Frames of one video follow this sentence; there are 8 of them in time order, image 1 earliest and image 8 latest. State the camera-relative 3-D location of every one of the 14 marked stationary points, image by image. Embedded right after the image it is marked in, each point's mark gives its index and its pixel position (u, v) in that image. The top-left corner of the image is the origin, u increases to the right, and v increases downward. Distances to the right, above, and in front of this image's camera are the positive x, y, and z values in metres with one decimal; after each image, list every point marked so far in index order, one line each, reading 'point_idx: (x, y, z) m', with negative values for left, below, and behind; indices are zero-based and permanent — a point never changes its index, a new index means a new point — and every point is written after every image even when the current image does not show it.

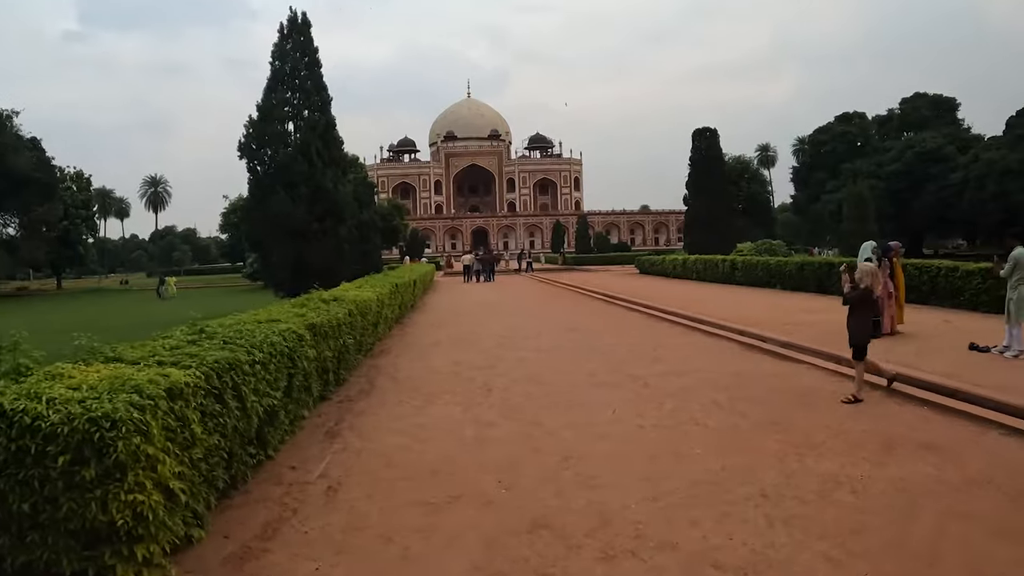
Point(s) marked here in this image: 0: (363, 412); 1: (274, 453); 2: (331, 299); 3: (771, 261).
0: (-1.4, -1.2, +6.9) m
1: (-1.8, -1.2, +5.4) m
2: (-2.2, -0.1, +8.5) m
3: (+7.0, +0.7, +19.8) m
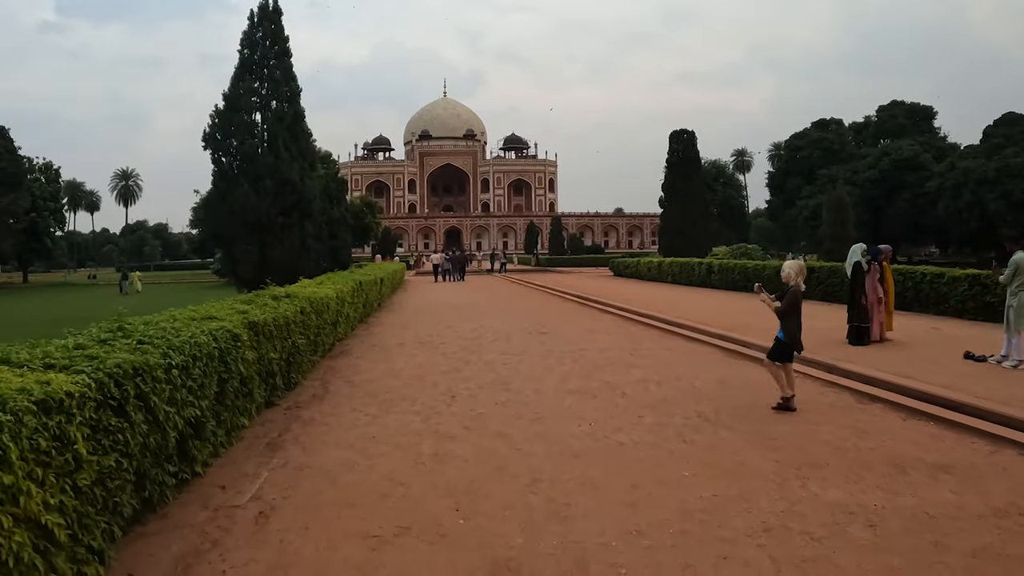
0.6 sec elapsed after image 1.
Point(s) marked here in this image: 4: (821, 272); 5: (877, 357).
0: (-1.7, -1.1, +6.2) m
1: (-2.0, -1.2, +4.7) m
2: (-2.5, -0.1, +7.8) m
3: (+6.3, +0.6, +19.4) m
4: (+6.7, +0.4, +15.9) m
5: (+4.0, -0.7, +8.1) m
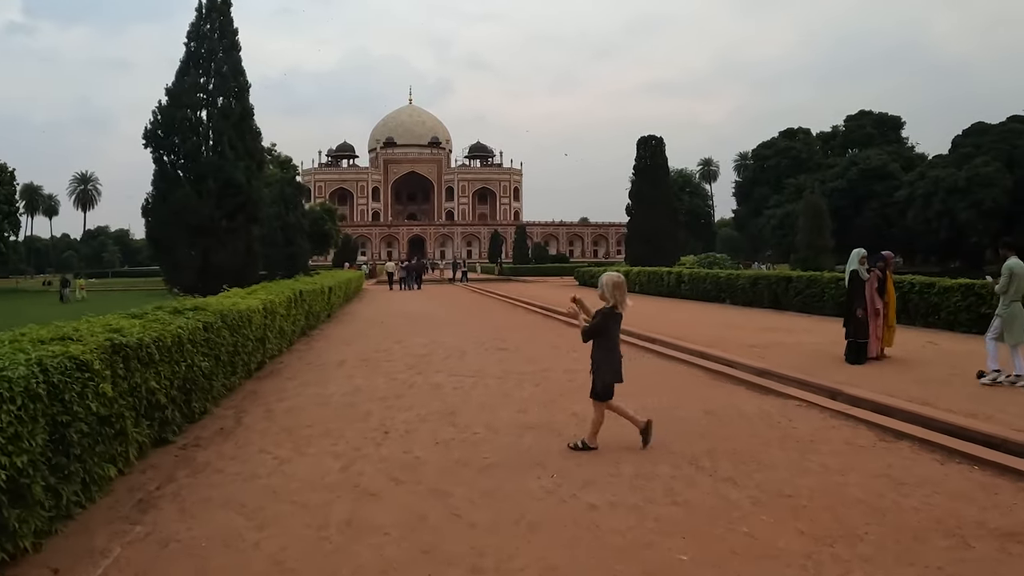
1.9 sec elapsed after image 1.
0: (-2.0, -1.2, +5.0) m
1: (-2.3, -1.2, +3.4) m
2: (-2.9, -0.2, +6.5) m
3: (+5.3, +0.4, +18.6) m
4: (+5.9, +0.2, +15.1) m
5: (+3.6, -0.9, +7.1) m
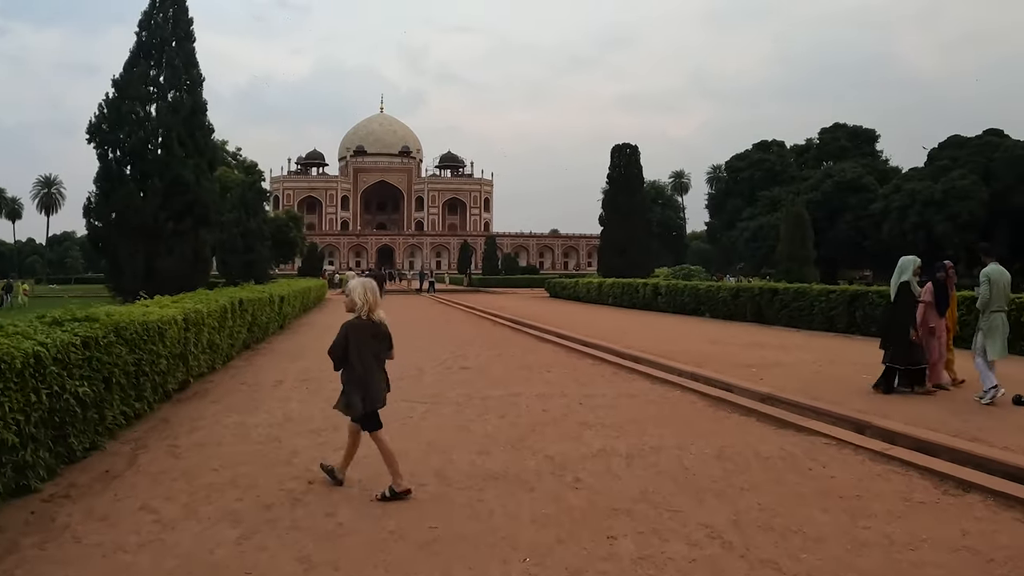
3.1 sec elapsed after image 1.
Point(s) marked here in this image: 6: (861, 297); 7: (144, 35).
0: (-2.3, -1.2, +3.7) m
1: (-2.5, -1.2, +2.2) m
2: (-3.2, -0.2, +5.2) m
3: (+4.5, +0.1, +17.6) m
4: (+5.3, -0.1, +14.2) m
5: (+3.3, -1.0, +6.1) m
6: (+5.7, -0.1, +12.1) m
7: (-10.0, +6.9, +19.8) m
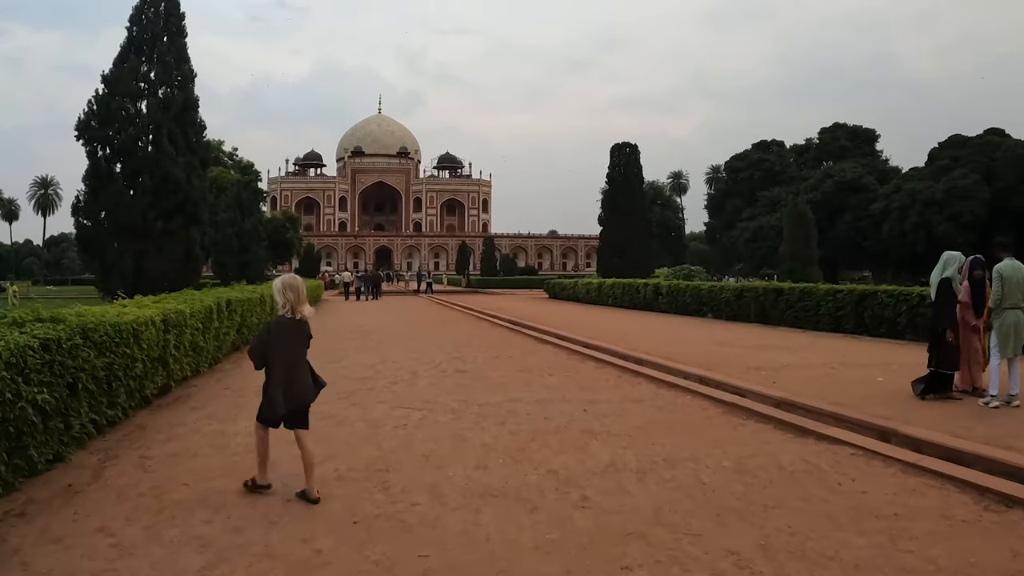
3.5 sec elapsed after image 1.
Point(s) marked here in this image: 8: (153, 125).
0: (-2.3, -1.2, +3.3) m
1: (-2.5, -1.2, +1.8) m
2: (-3.2, -0.2, +4.9) m
3: (+4.5, 0.0, +17.3) m
4: (+5.2, -0.1, +13.8) m
5: (+3.3, -1.0, +5.7) m
6: (+5.7, -0.1, +11.7) m
7: (-10.0, +6.9, +19.4) m
8: (-9.0, +4.1, +18.3) m
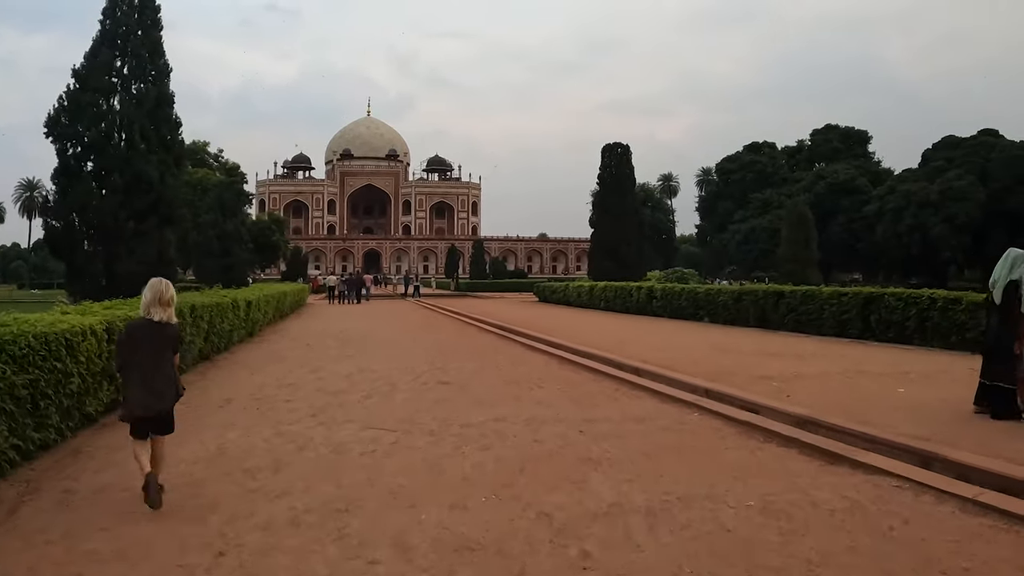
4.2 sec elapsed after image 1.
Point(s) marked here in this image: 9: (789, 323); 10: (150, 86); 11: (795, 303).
0: (-2.3, -1.2, +2.6) m
1: (-2.5, -1.2, +1.1) m
2: (-3.3, -0.2, +4.1) m
3: (+4.2, 0.0, +16.7) m
4: (+5.0, -0.1, +13.2) m
5: (+3.2, -1.0, +5.1) m
6: (+5.5, -0.2, +11.1) m
7: (-10.3, +6.8, +18.6) m
8: (-9.3, +4.0, +17.5) m
9: (+5.0, -0.6, +13.2) m
10: (-9.1, +5.1, +18.4) m
11: (+5.0, -0.3, +13.0) m
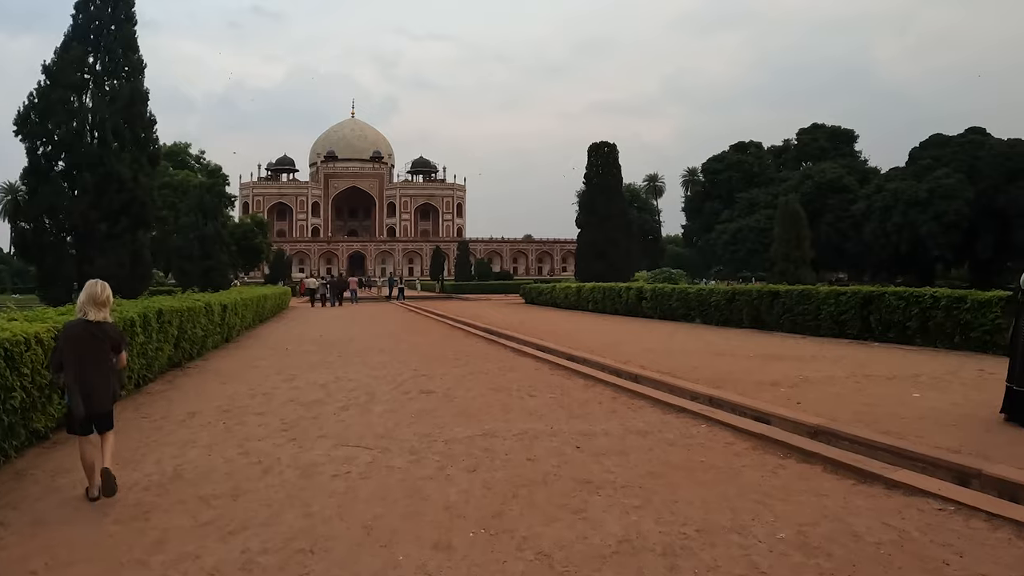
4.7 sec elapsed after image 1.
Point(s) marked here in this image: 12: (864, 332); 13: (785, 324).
0: (-2.3, -1.3, +2.1) m
1: (-2.5, -1.2, +0.6) m
2: (-3.3, -0.3, +3.6) m
3: (+3.9, 0.0, +16.3) m
4: (+4.8, -0.1, +12.8) m
5: (+3.1, -1.0, +4.7) m
6: (+5.4, -0.2, +10.7) m
7: (-10.7, +6.7, +18.0) m
8: (-9.6, +3.9, +16.9) m
9: (+4.8, -0.6, +12.8) m
10: (-9.5, +5.0, +17.8) m
11: (+4.8, -0.3, +12.6) m
12: (+5.3, -0.7, +11.0) m
13: (+4.8, -0.6, +12.8) m
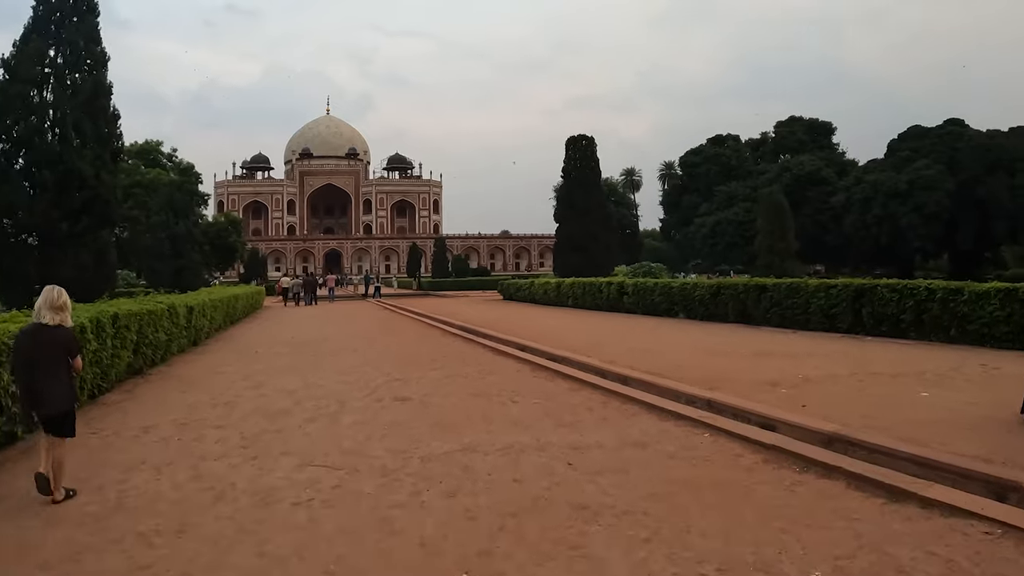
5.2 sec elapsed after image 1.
0: (-2.3, -1.3, +1.6) m
1: (-2.5, -1.3, 0.0) m
2: (-3.4, -0.3, +3.0) m
3: (+3.5, +0.1, +15.9) m
4: (+4.5, 0.0, +12.5) m
5: (+3.0, -0.9, +4.3) m
6: (+5.1, -0.1, +10.4) m
7: (-11.3, +6.6, +17.2) m
8: (-10.1, +3.8, +16.1) m
9: (+4.5, -0.5, +12.5) m
10: (-10.0, +5.0, +17.0) m
11: (+4.5, -0.1, +12.3) m
12: (+5.0, -0.6, +10.6) m
13: (+4.4, -0.5, +12.4) m
